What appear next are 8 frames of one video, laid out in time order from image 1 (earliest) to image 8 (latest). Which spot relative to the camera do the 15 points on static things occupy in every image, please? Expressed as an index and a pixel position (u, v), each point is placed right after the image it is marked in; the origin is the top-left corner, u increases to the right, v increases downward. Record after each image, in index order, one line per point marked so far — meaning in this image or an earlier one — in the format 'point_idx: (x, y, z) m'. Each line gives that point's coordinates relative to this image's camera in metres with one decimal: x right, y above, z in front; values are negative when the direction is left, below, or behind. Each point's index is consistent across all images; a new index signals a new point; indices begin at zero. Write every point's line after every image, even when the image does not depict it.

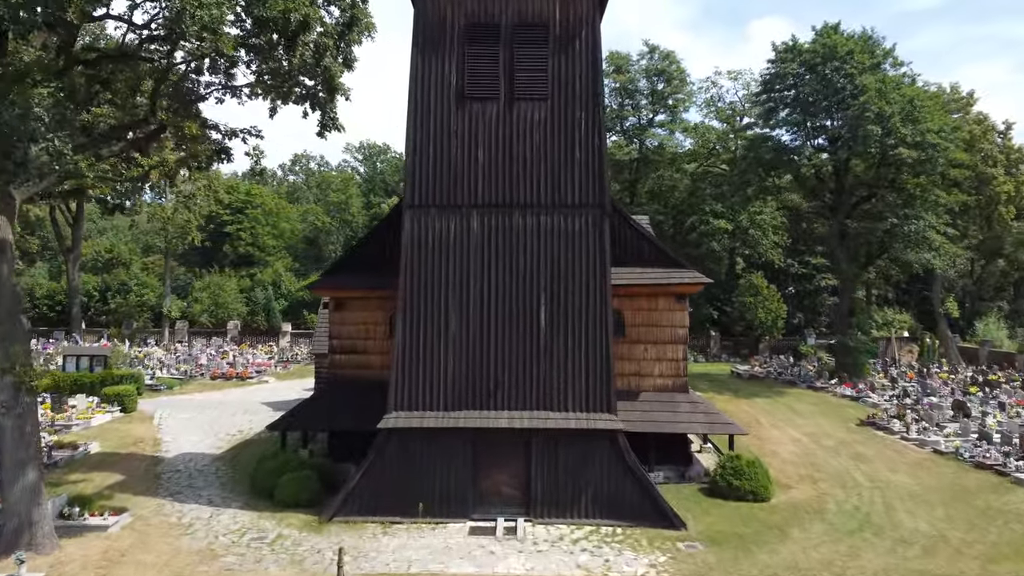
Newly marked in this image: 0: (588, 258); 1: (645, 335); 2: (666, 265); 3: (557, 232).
0: (+1.2, +0.5, +11.9) m
1: (+2.6, -0.9, +14.6) m
2: (+3.1, +0.4, +14.7) m
3: (+0.7, +0.9, +11.9) m
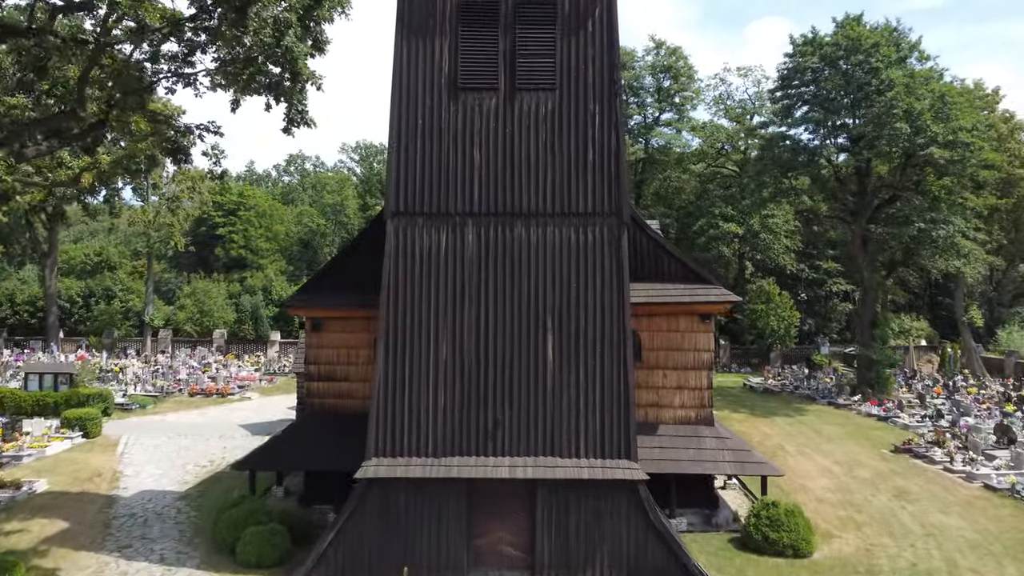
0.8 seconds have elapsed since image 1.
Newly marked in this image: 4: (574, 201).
0: (+1.3, +0.2, +10.1) m
1: (+2.7, -1.3, +12.8) m
2: (+3.1, +0.1, +13.0) m
3: (+0.8, +0.6, +10.1) m
4: (+0.9, +1.2, +10.2) m
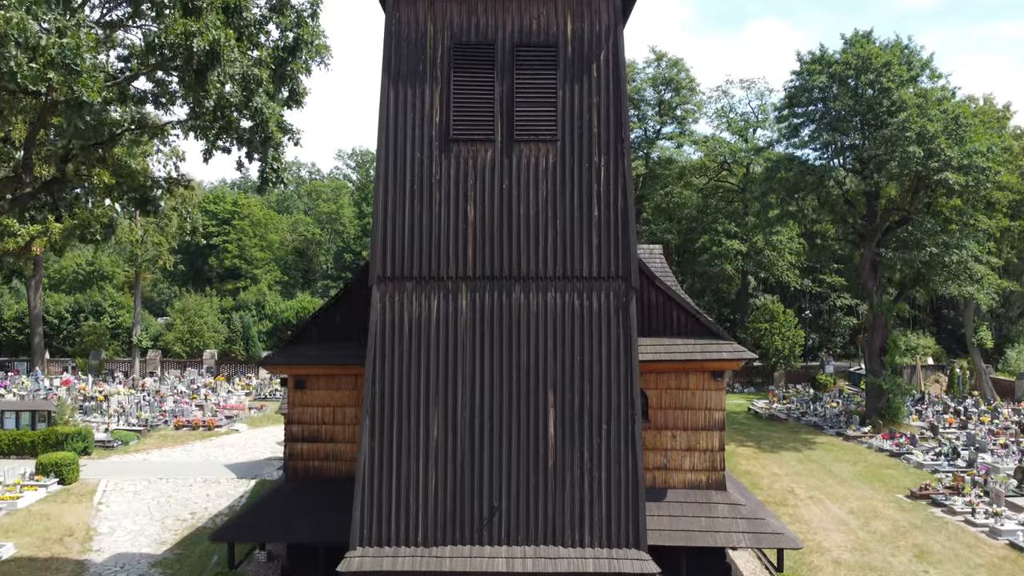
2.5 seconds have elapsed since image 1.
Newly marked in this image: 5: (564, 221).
0: (+1.2, -0.7, +9.2) m
1: (+2.6, -2.2, +12.0) m
2: (+3.1, -0.8, +12.1) m
3: (+0.7, -0.3, +9.3) m
4: (+0.8, +0.3, +9.3) m
5: (+0.6, +0.8, +9.3) m
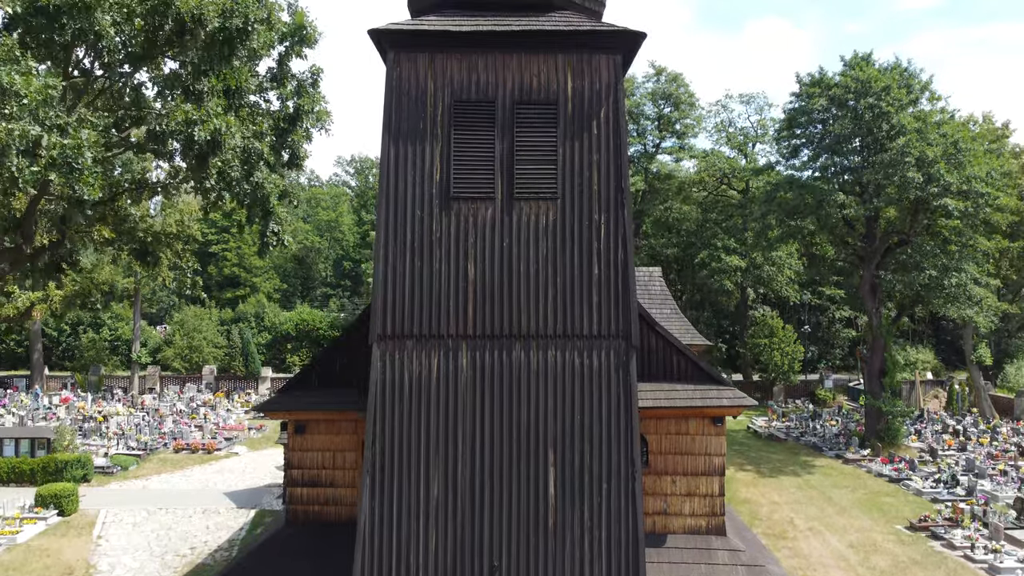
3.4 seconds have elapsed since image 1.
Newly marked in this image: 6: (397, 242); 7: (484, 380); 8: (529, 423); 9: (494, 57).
0: (+1.2, -1.4, +9.2) m
1: (+2.6, -2.9, +12.0) m
2: (+3.1, -1.5, +12.1) m
3: (+0.7, -1.0, +9.3) m
4: (+0.8, -0.4, +9.3) m
5: (+0.7, +0.1, +9.4) m
6: (-1.5, +0.6, +9.4) m
7: (-0.4, -1.1, +9.3) m
8: (+0.2, -1.7, +9.2) m
9: (-0.2, +3.0, +9.6) m
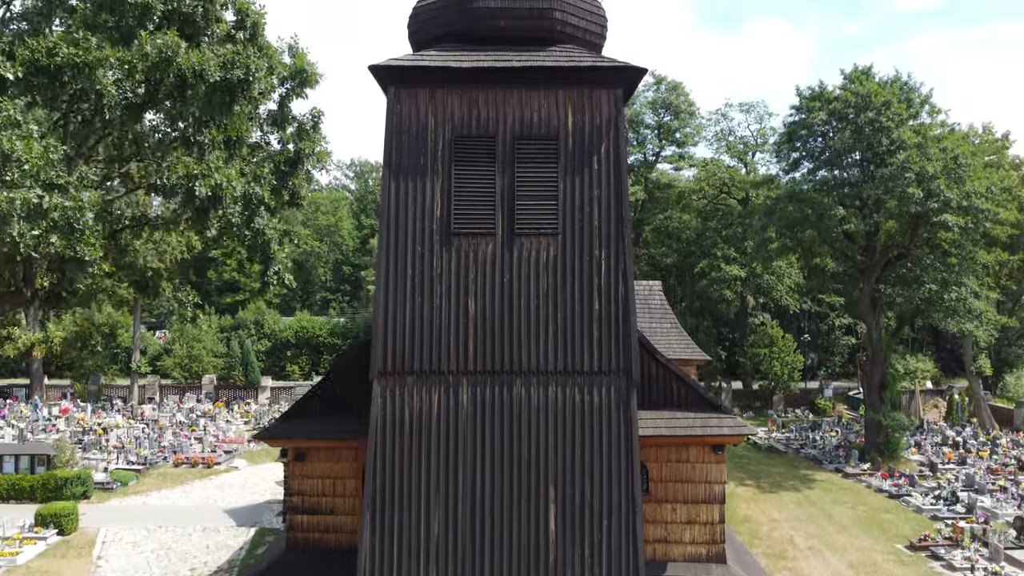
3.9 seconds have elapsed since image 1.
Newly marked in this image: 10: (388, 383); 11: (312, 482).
0: (+1.2, -1.9, +9.2) m
1: (+2.6, -3.3, +12.0) m
2: (+3.1, -2.0, +12.1) m
3: (+0.7, -1.5, +9.3) m
4: (+0.9, -0.9, +9.3) m
5: (+0.7, -0.3, +9.4) m
6: (-1.5, +0.1, +9.4) m
7: (-0.4, -1.6, +9.3) m
8: (+0.2, -2.1, +9.2) m
9: (-0.2, +2.6, +9.6) m
10: (-1.6, -1.2, +9.3) m
11: (-3.3, -3.2, +12.2) m
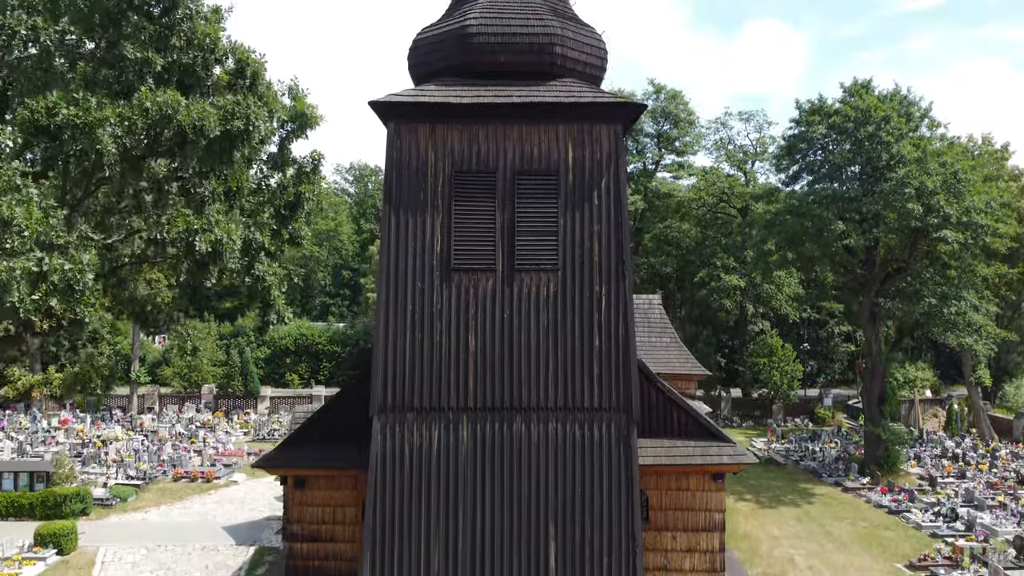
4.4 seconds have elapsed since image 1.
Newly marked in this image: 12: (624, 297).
0: (+1.2, -2.3, +9.2) m
1: (+2.6, -3.8, +12.0) m
2: (+3.1, -2.4, +12.1) m
3: (+0.7, -1.9, +9.3) m
4: (+0.9, -1.4, +9.3) m
5: (+0.7, -0.8, +9.3) m
6: (-1.5, -0.3, +9.4) m
7: (-0.4, -2.1, +9.2) m
8: (+0.2, -2.6, +9.2) m
9: (-0.2, +2.1, +9.6) m
10: (-1.6, -1.7, +9.3) m
11: (-3.3, -3.7, +12.2) m
12: (+1.4, -0.1, +9.4) m
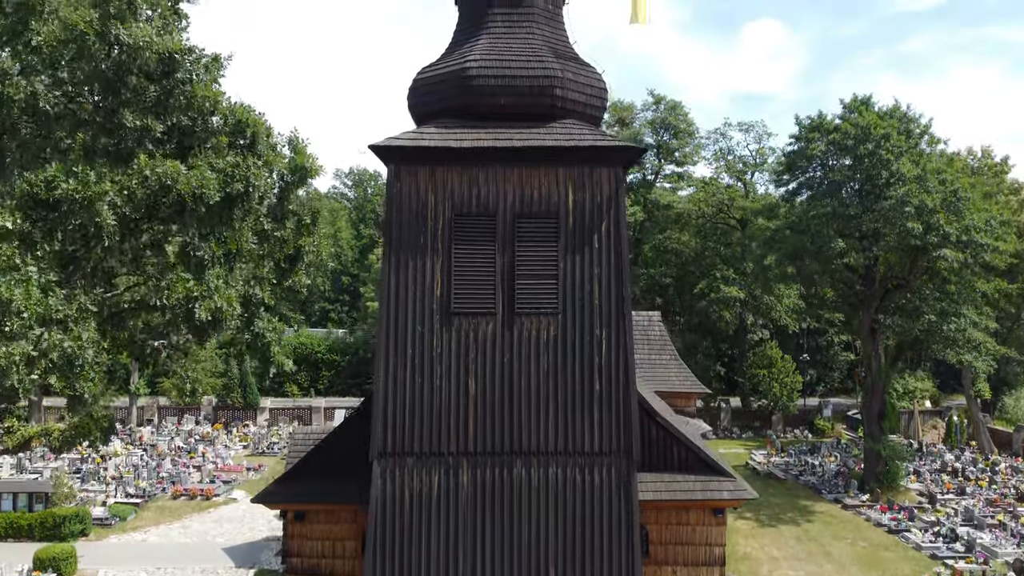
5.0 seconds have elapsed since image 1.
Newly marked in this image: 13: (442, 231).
0: (+1.2, -2.9, +9.2) m
1: (+2.6, -4.4, +12.0) m
2: (+3.1, -3.0, +12.1) m
3: (+0.7, -2.5, +9.3) m
4: (+0.9, -1.9, +9.3) m
5: (+0.7, -1.4, +9.3) m
6: (-1.5, -0.9, +9.3) m
7: (-0.3, -2.6, +9.2) m
8: (+0.2, -3.2, +9.2) m
9: (-0.2, +1.5, +9.6) m
10: (-1.6, -2.2, +9.3) m
11: (-3.3, -4.2, +12.1) m
12: (+1.4, -0.7, +9.4) m
13: (-0.9, +0.7, +9.5) m
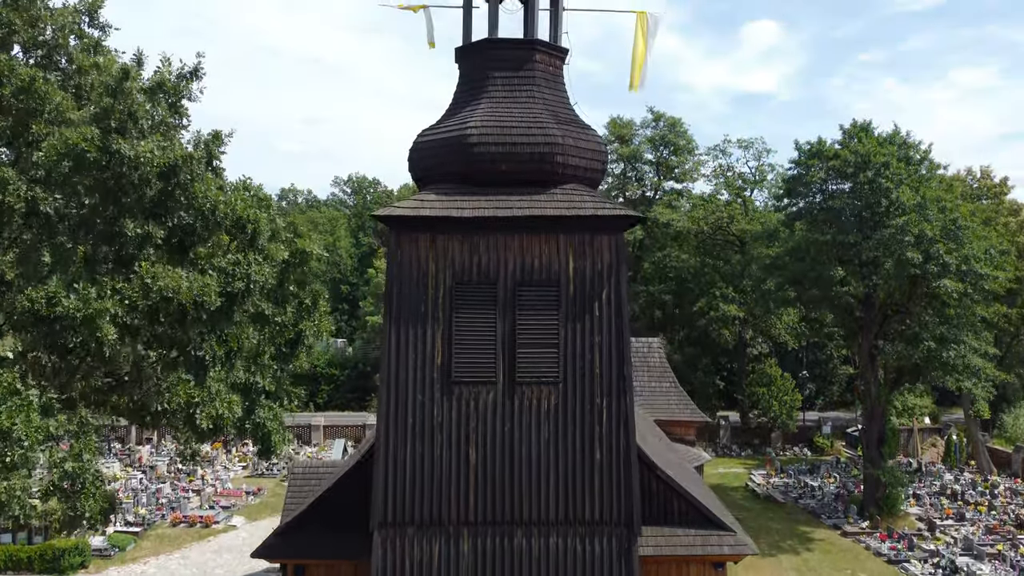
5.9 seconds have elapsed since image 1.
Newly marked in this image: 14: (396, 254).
0: (+1.3, -3.8, +9.2) m
1: (+2.6, -5.2, +12.0) m
2: (+3.1, -3.9, +12.1) m
3: (+0.8, -3.4, +9.3) m
4: (+0.9, -2.8, +9.3) m
5: (+0.7, -2.2, +9.3) m
6: (-1.4, -1.8, +9.3) m
7: (-0.3, -3.5, +9.2) m
8: (+0.2, -4.0, +9.2) m
9: (-0.2, +0.7, +9.6) m
10: (-1.6, -3.1, +9.3) m
11: (-3.3, -5.1, +12.1) m
12: (+1.4, -1.5, +9.4) m
13: (-0.9, -0.1, +9.5) m
14: (-1.5, +0.5, +9.5) m
